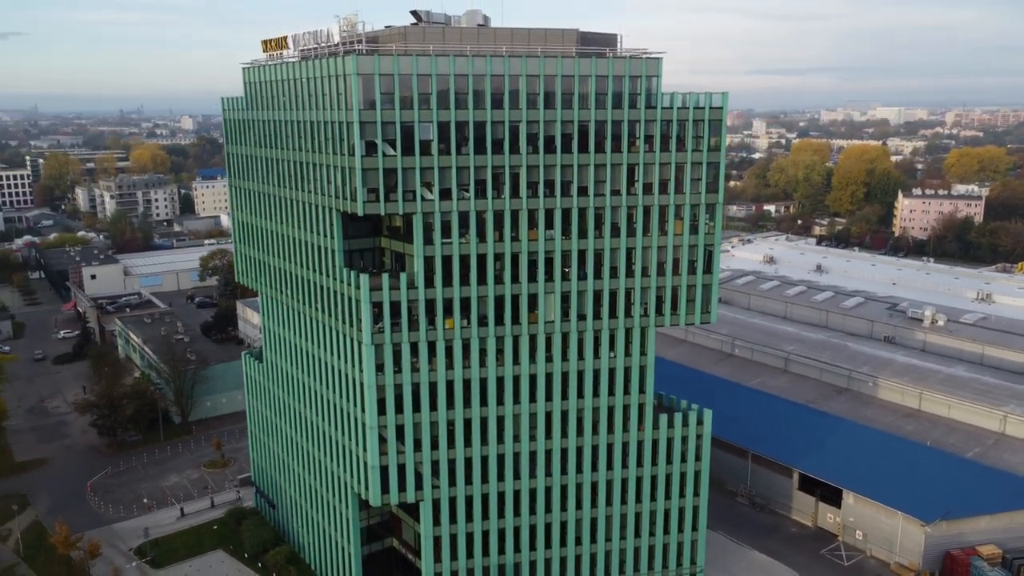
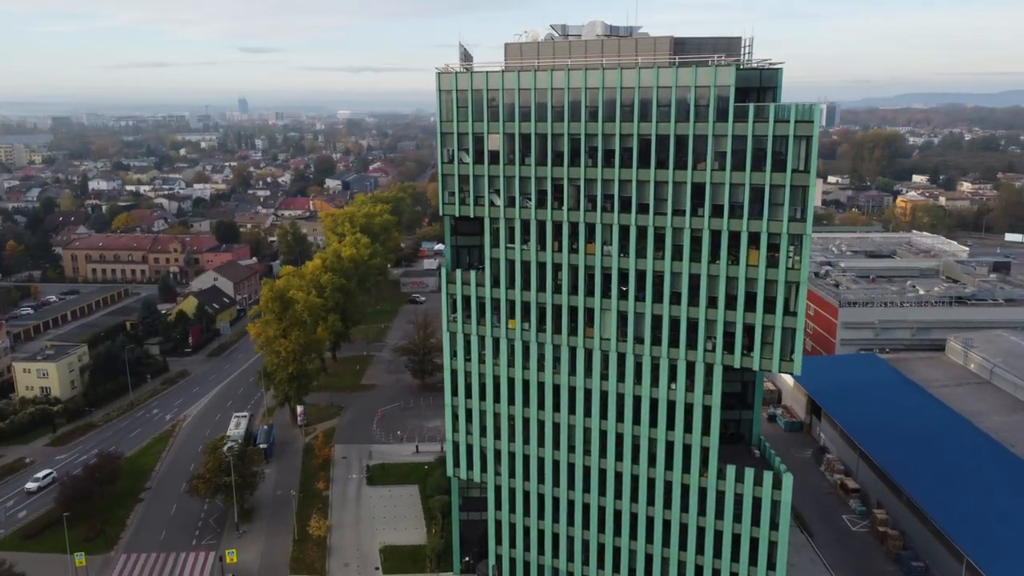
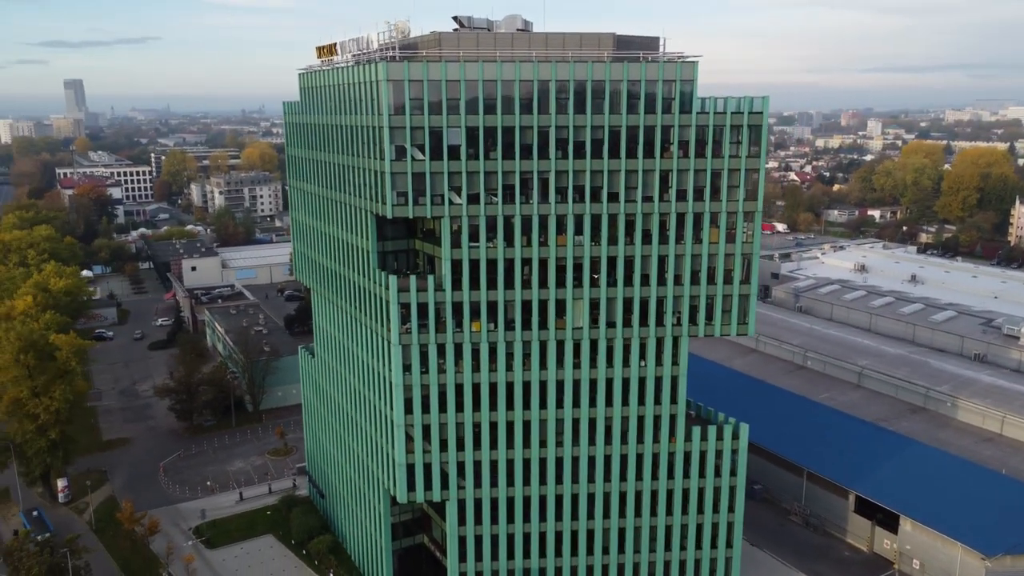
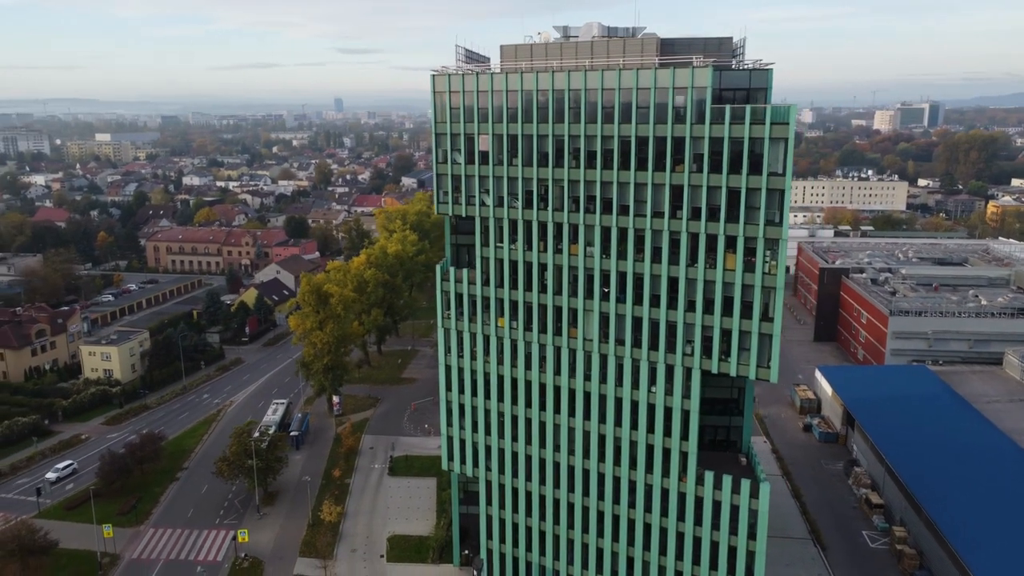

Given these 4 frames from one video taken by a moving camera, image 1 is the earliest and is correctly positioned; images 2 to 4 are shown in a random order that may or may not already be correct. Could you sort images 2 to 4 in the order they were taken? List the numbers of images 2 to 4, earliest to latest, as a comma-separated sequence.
3, 2, 4
